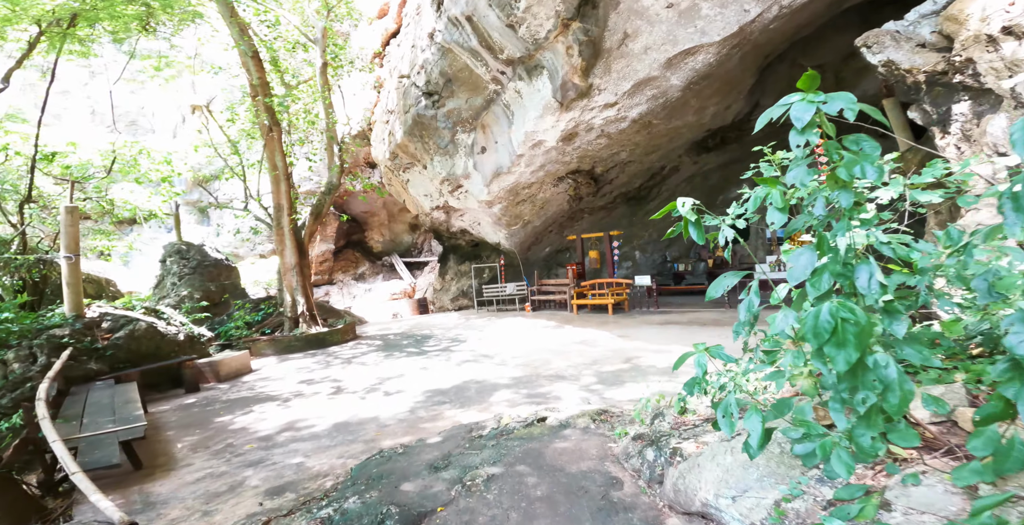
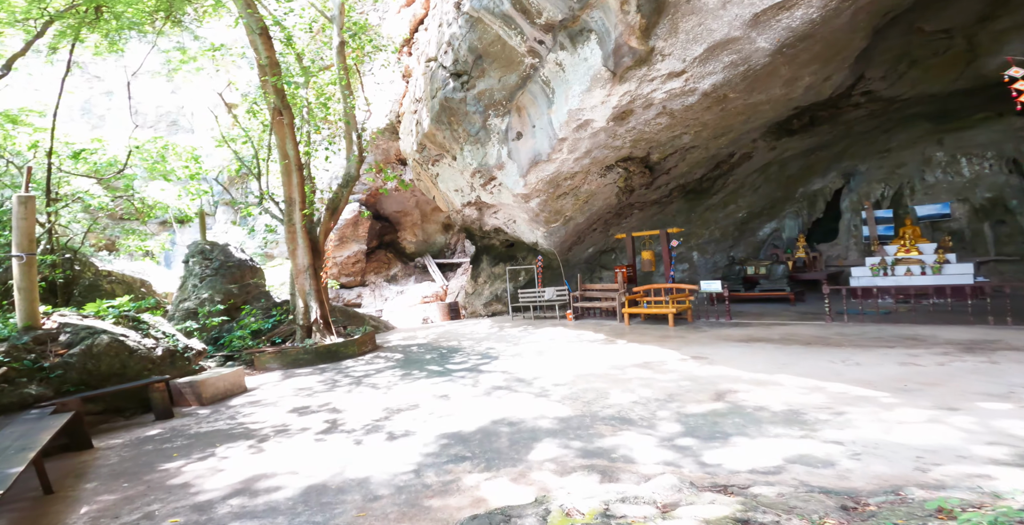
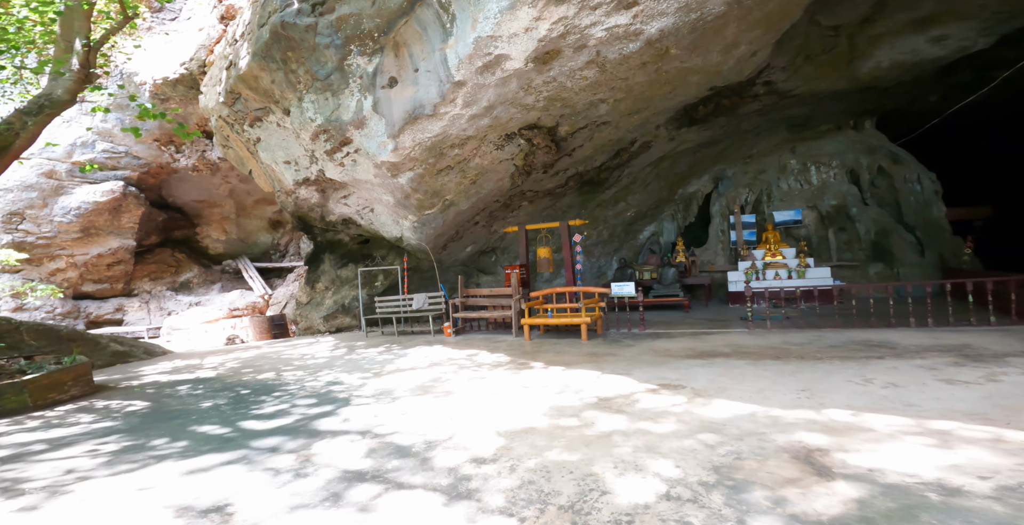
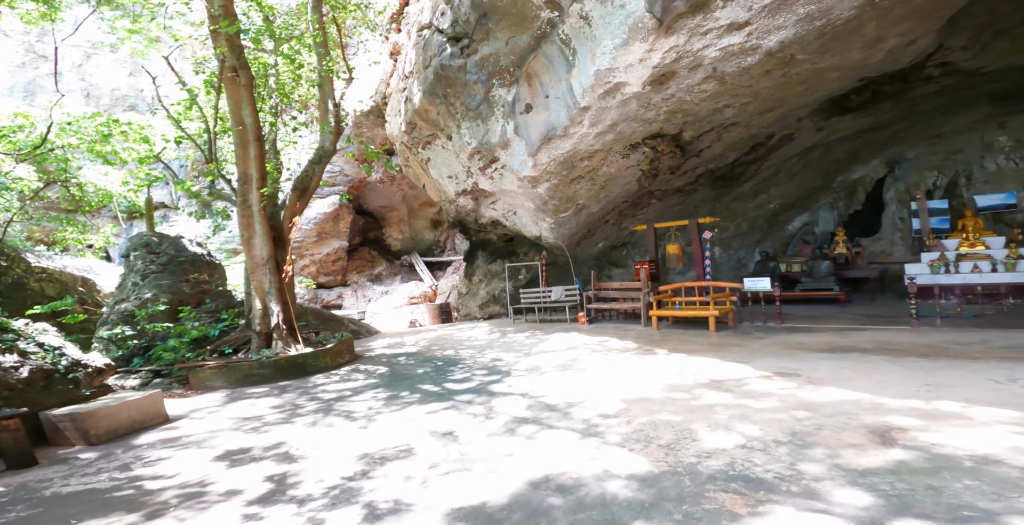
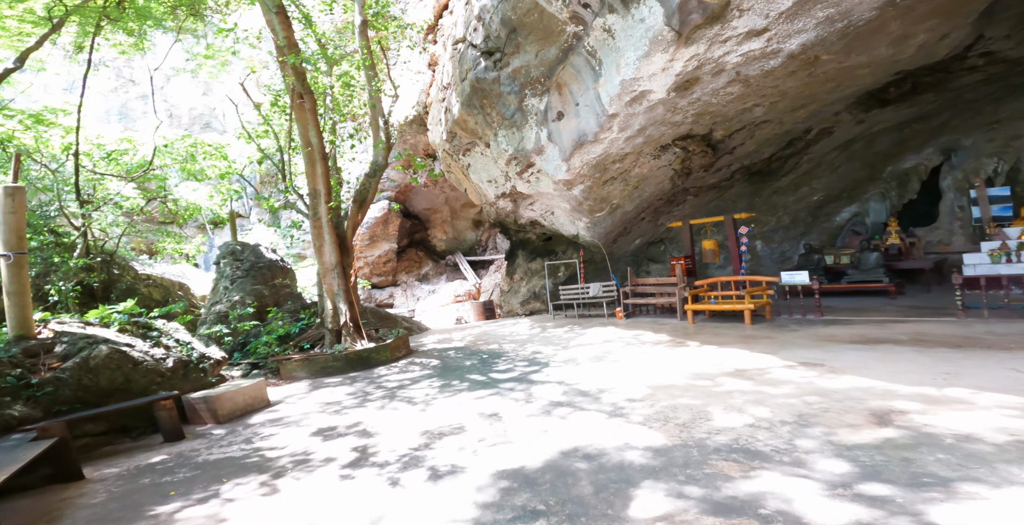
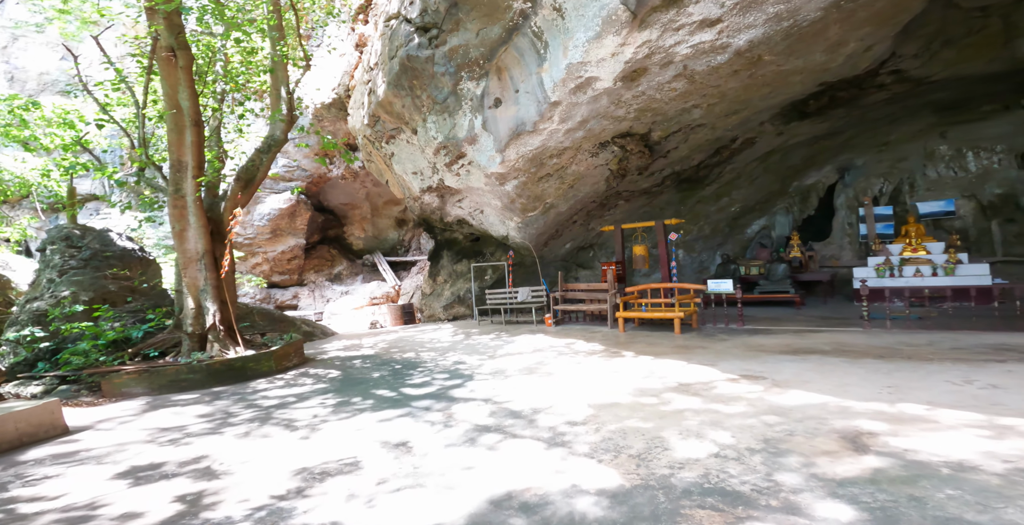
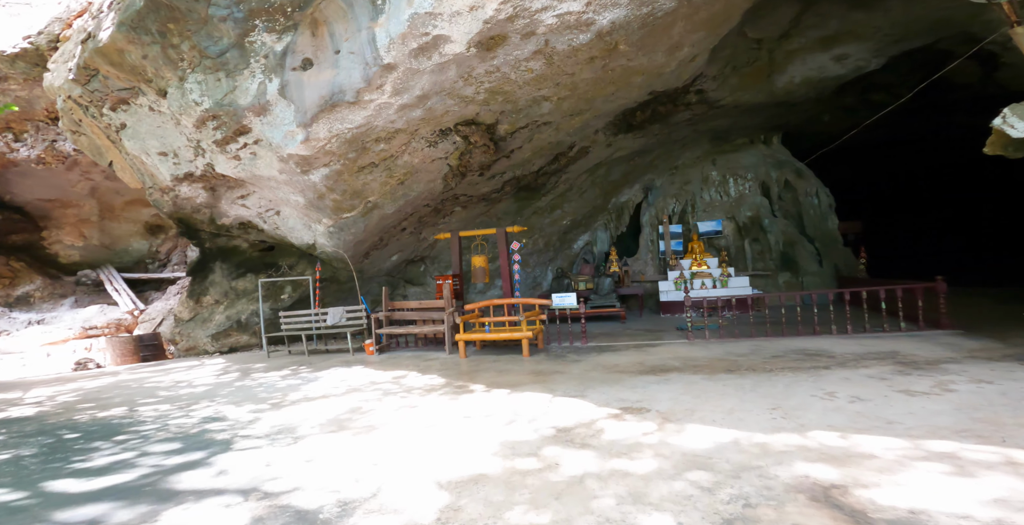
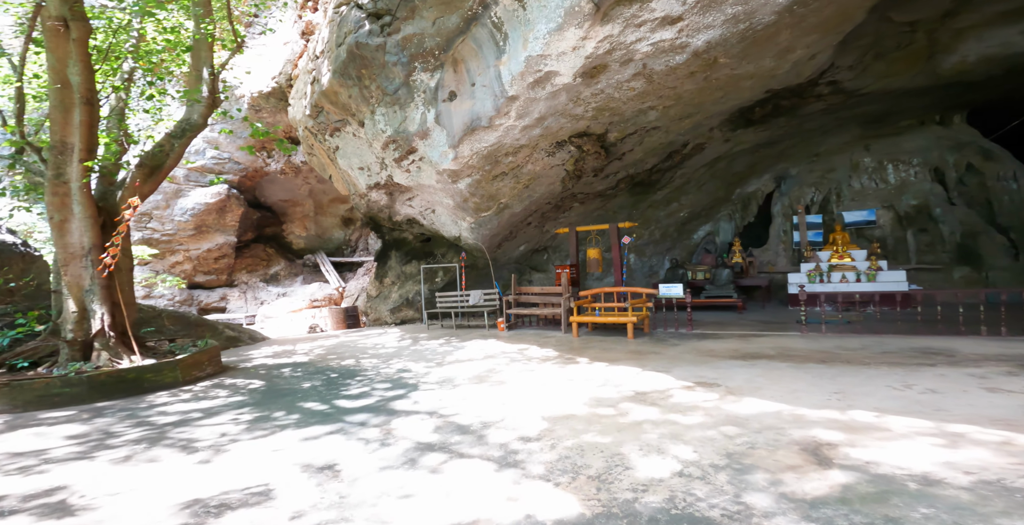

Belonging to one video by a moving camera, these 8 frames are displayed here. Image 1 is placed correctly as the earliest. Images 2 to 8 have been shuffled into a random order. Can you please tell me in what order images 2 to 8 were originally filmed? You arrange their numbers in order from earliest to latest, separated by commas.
2, 5, 4, 6, 8, 3, 7
